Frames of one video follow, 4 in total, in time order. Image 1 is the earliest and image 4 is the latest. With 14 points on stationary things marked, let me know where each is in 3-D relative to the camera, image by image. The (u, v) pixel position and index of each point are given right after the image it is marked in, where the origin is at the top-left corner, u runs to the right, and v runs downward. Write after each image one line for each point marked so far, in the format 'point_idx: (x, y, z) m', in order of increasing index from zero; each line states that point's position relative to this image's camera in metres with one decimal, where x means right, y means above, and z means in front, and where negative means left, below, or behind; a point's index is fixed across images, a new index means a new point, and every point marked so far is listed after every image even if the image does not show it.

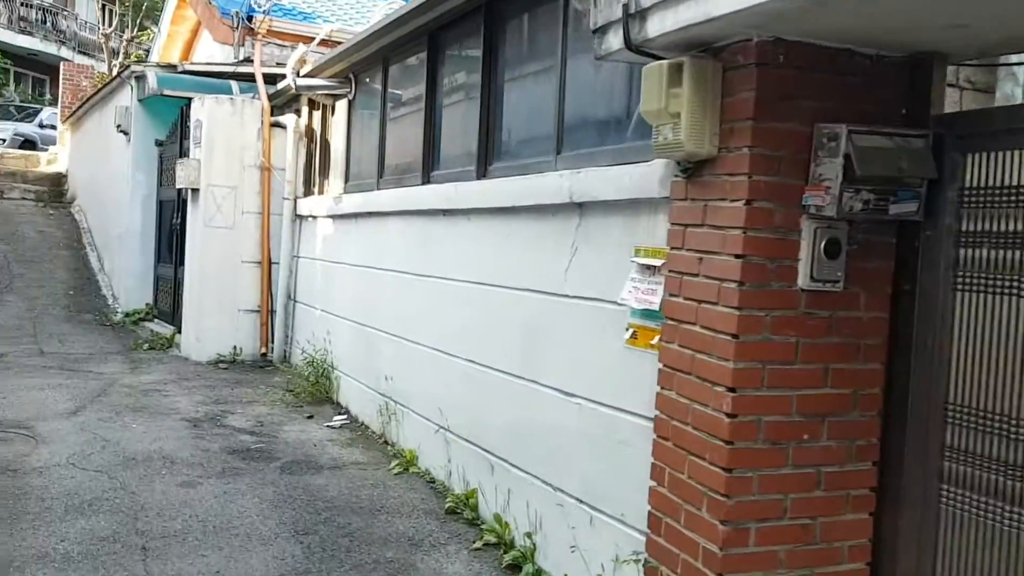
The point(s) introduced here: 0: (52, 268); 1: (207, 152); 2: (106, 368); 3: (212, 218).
0: (-5.8, +0.2, +10.8) m
1: (-2.8, +1.2, +8.0) m
2: (-3.6, -0.7, +7.6) m
3: (-2.8, +0.6, +8.0) m
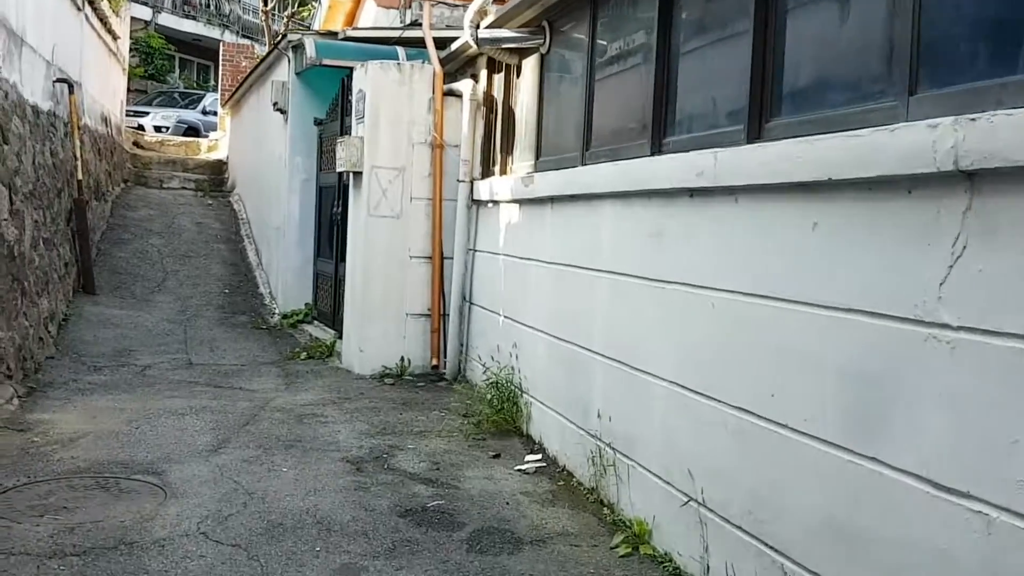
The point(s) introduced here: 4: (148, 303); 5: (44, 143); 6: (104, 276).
0: (-3.5, +0.3, +10.1) m
1: (-1.1, +1.2, +6.7) m
2: (-1.9, -0.7, +6.5) m
3: (-1.1, +0.6, +6.8) m
4: (-3.7, -0.1, +8.8) m
5: (-4.1, +1.3, +7.6) m
6: (-4.3, +0.1, +9.1) m
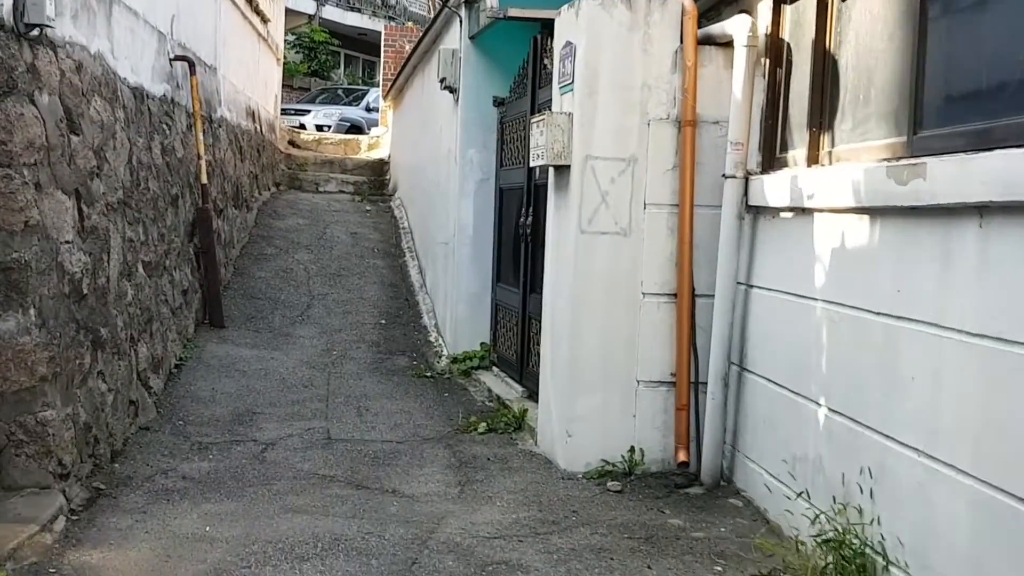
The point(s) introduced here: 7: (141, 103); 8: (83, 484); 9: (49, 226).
0: (-1.4, 0.0, +8.1) m
1: (+0.4, +1.0, +4.4) m
2: (-0.5, -1.0, +4.3) m
3: (+0.4, +0.4, +4.4) m
4: (-1.8, -0.4, +6.9) m
5: (-2.4, +1.0, +5.8) m
6: (-2.3, -0.1, +7.4) m
7: (-2.4, +1.2, +5.6) m
8: (-2.0, -0.9, +4.1) m
9: (-2.2, +0.3, +4.1) m
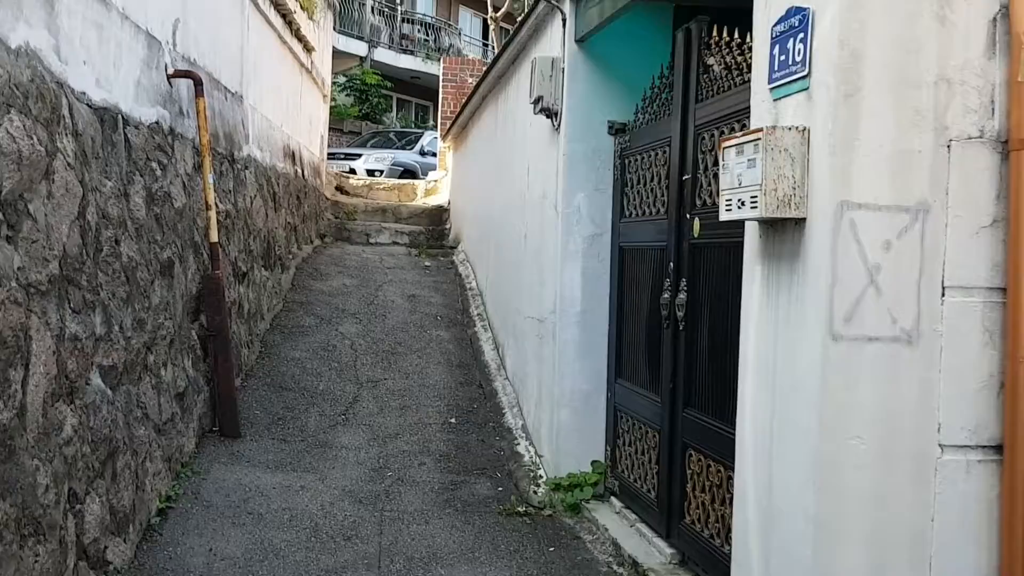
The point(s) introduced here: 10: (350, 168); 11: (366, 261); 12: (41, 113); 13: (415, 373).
0: (-0.6, -0.6, +6.3) m
1: (+0.9, +0.5, +2.5) m
2: (+0.1, -1.4, +2.4) m
3: (+1.0, -0.1, +2.5) m
4: (-1.1, -1.0, +5.0) m
5: (-1.8, +0.5, +4.0) m
6: (-1.6, -0.7, +5.5) m
7: (-1.8, +0.7, +3.8) m
8: (-1.5, -1.3, +2.2) m
9: (-1.7, -0.1, +2.3) m
10: (-2.6, +2.0, +13.9) m
11: (-1.4, +0.2, +8.4) m
12: (-1.7, +0.6, +3.1) m
13: (-0.7, -0.6, +6.2) m
